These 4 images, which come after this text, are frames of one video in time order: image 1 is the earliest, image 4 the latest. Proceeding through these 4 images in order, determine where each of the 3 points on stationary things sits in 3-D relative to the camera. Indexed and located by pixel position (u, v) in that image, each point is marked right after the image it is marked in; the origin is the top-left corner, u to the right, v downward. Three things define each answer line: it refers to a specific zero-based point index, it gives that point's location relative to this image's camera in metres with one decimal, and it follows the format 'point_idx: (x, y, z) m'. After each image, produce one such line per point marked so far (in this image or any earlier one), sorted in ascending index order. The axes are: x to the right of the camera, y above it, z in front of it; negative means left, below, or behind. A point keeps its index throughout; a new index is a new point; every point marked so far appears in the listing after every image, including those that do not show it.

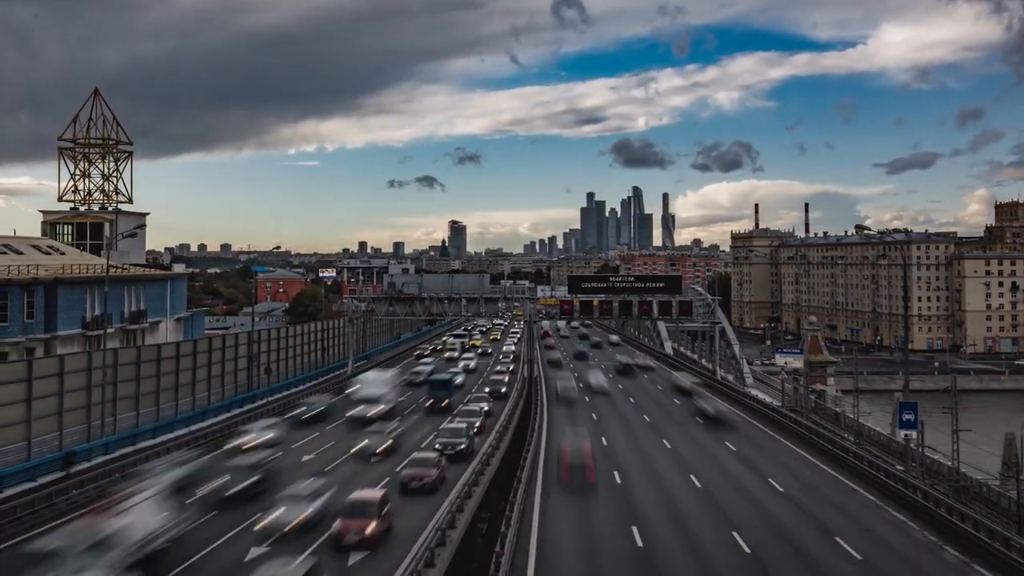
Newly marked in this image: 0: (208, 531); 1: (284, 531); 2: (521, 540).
0: (-8.1, -6.4, +18.3) m
1: (-6.1, -6.3, +18.1) m
2: (+0.2, -6.9, +19.2) m
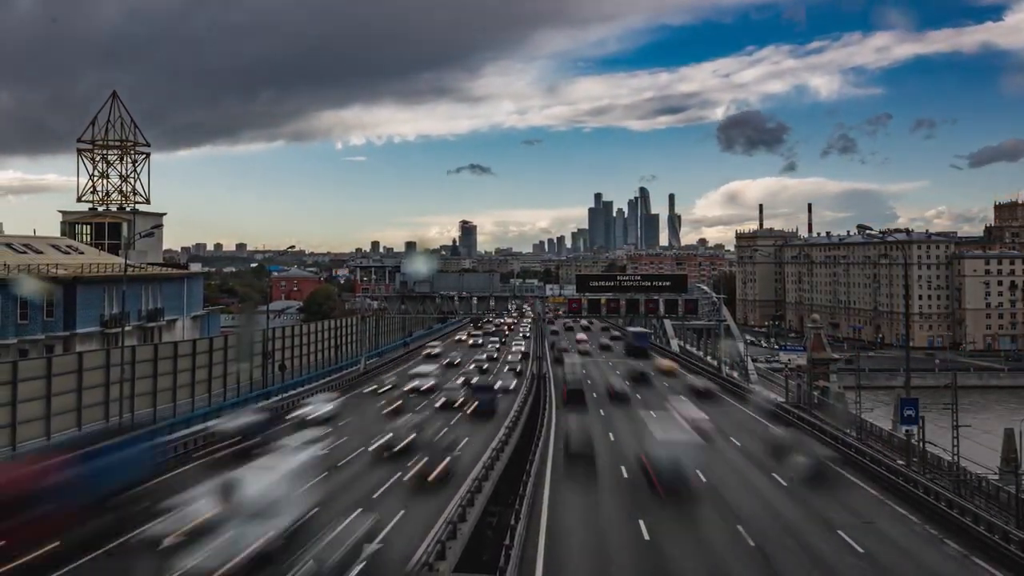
0: (-7.8, -6.3, +19.1) m
1: (-5.8, -6.3, +18.9) m
2: (+0.5, -6.9, +20.0) m
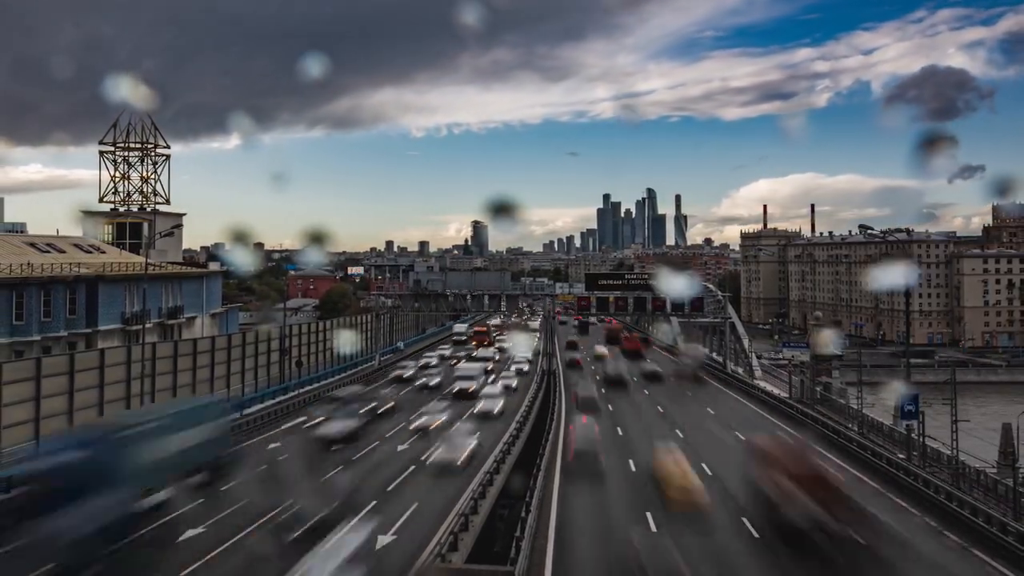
0: (-7.5, -6.3, +20.2) m
1: (-5.5, -6.3, +20.0) m
2: (+0.8, -6.8, +20.9) m
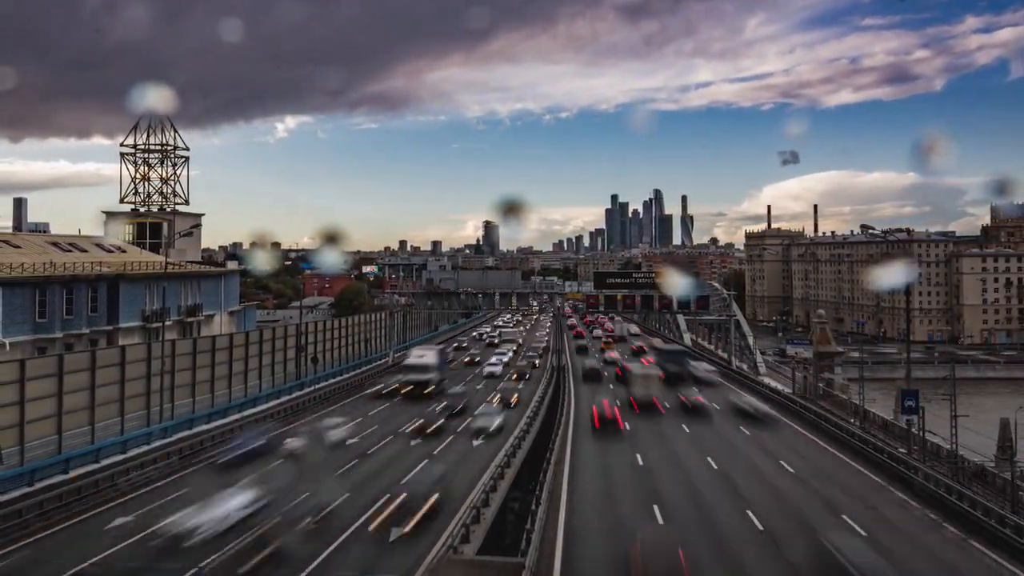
0: (-7.1, -6.2, +21.3) m
1: (-5.2, -6.2, +21.0) m
2: (+1.2, -6.8, +21.9) m
